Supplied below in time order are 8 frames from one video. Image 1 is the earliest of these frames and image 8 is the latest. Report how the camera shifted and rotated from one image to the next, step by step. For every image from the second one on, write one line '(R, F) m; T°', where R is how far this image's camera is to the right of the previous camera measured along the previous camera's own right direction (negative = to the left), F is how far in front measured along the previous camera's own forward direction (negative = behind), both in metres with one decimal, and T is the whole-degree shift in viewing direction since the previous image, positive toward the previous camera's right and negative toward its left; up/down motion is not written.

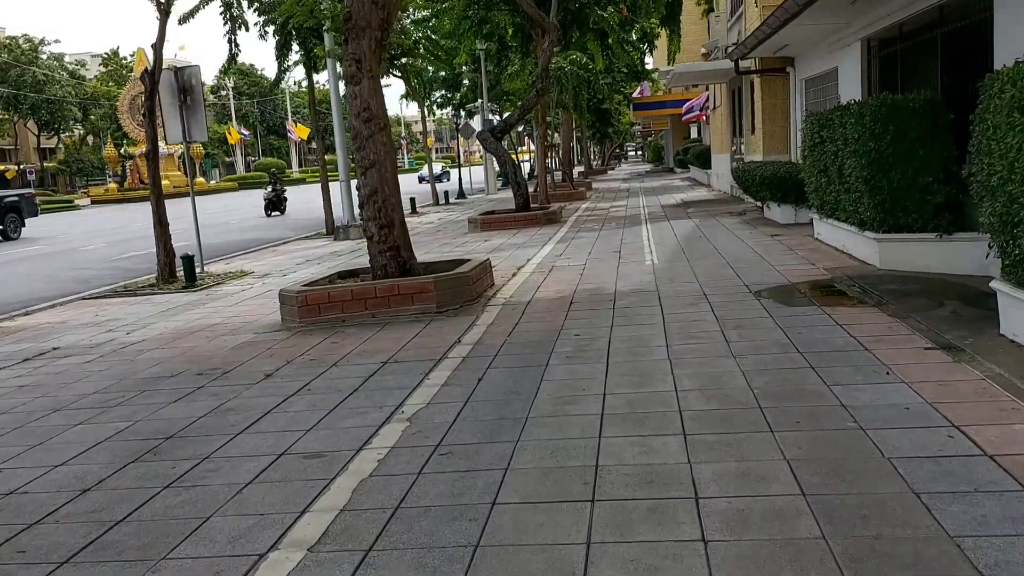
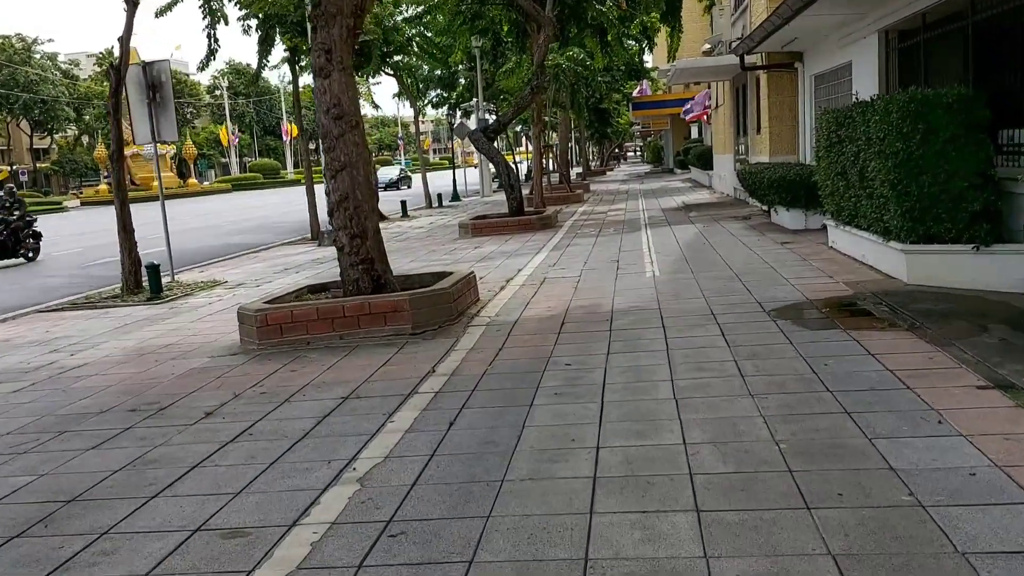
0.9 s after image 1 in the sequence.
(+0.1, +1.0) m; 0°
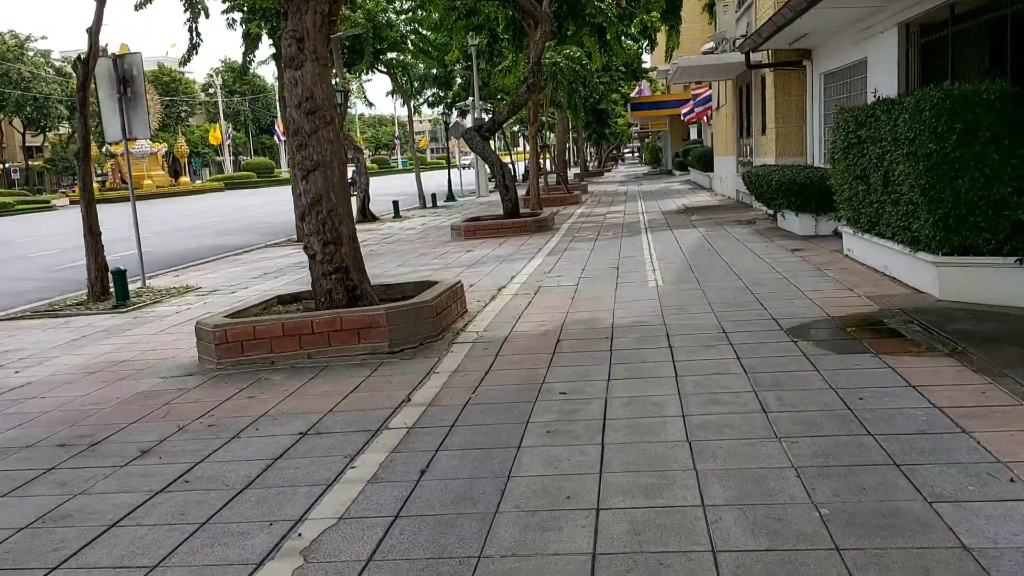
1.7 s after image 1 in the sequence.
(+0.1, +0.8) m; 0°
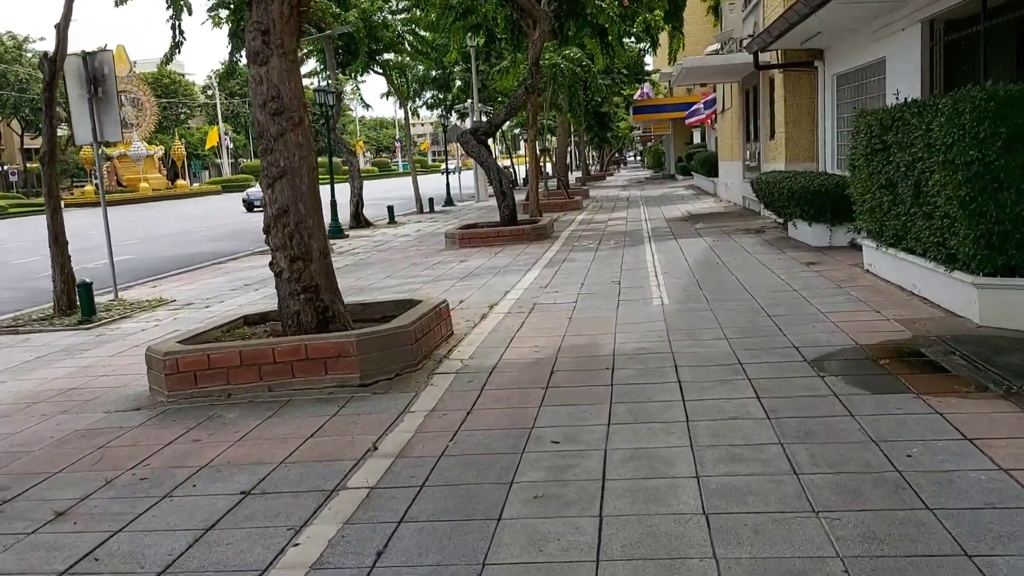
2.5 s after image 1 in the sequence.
(+0.1, +0.8) m; 0°
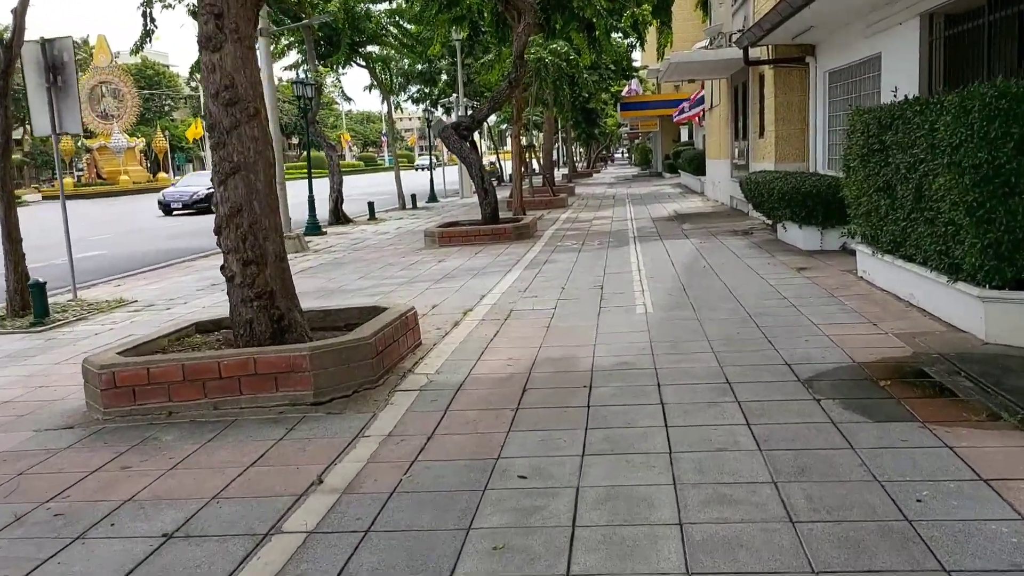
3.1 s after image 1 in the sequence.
(+0.1, +0.5) m; +1°
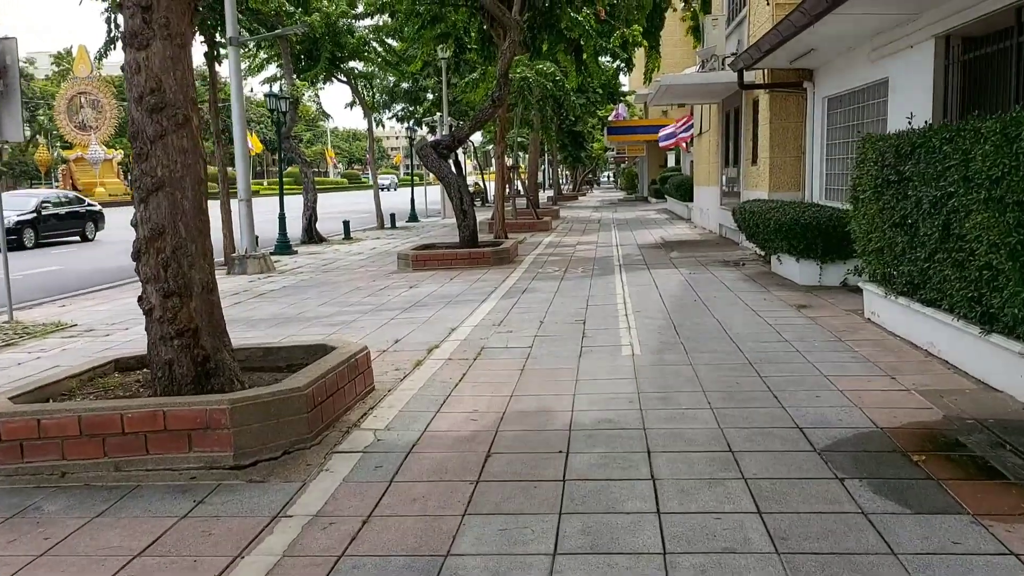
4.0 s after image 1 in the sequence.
(+0.1, +0.9) m; +1°
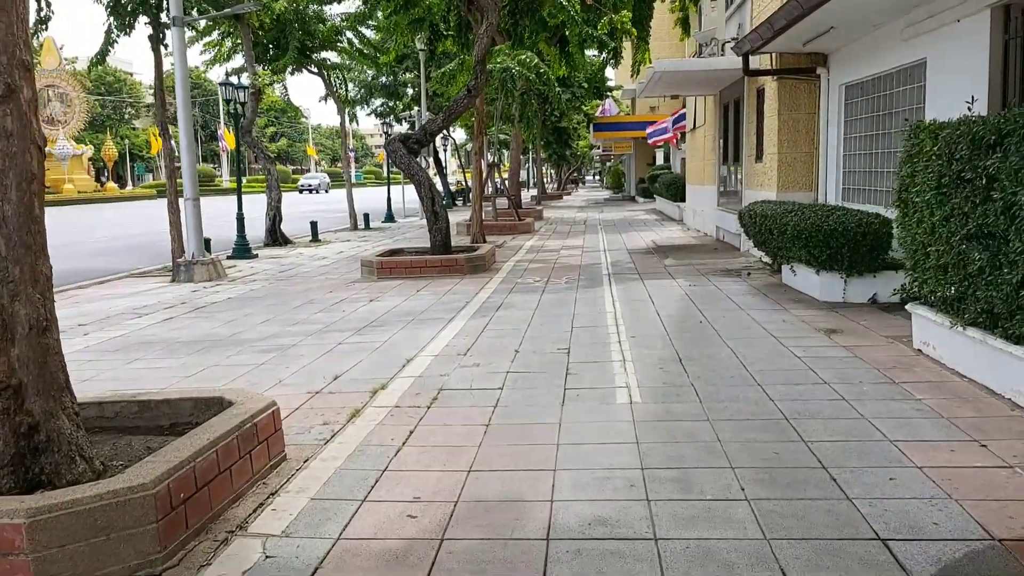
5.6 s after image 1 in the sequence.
(+0.1, +1.6) m; +1°
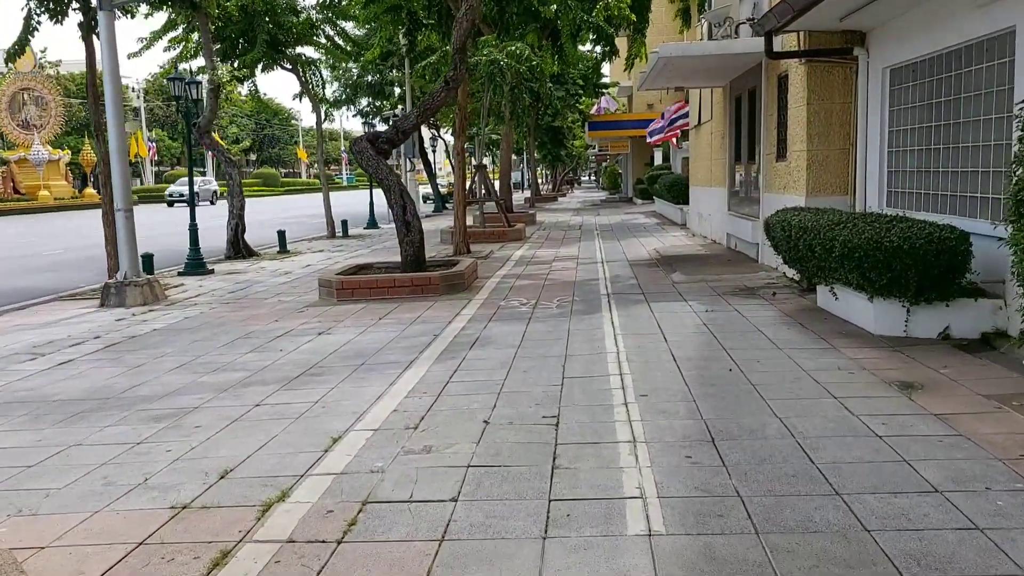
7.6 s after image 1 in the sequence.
(+0.2, +2.0) m; 0°
